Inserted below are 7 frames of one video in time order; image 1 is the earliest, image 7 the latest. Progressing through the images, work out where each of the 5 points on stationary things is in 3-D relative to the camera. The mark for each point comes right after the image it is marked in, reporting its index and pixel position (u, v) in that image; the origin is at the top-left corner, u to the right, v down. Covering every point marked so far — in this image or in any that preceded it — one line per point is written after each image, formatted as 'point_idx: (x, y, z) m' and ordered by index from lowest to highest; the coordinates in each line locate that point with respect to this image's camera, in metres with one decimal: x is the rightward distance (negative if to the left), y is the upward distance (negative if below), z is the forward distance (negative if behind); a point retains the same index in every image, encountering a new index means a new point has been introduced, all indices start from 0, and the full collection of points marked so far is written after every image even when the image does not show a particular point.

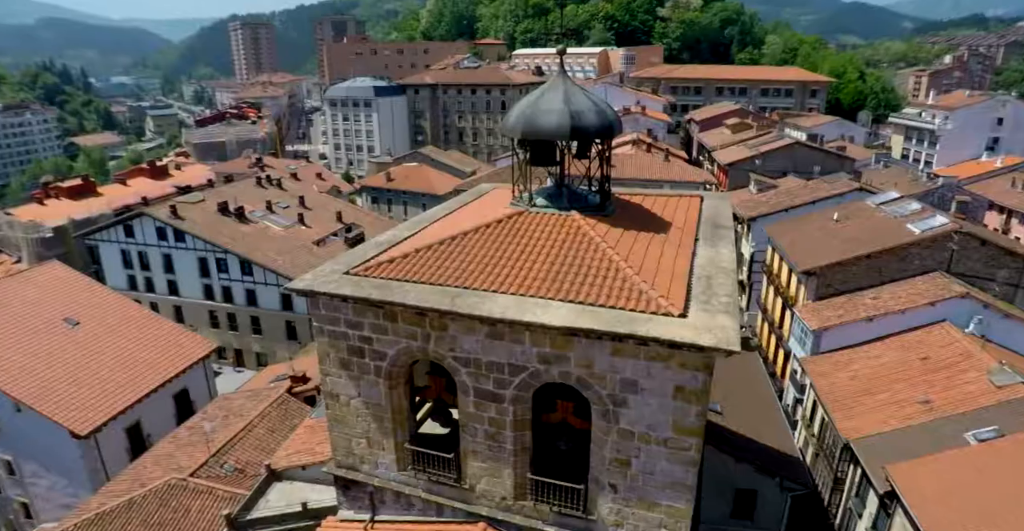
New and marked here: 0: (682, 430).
0: (+1.8, -1.7, +6.5) m
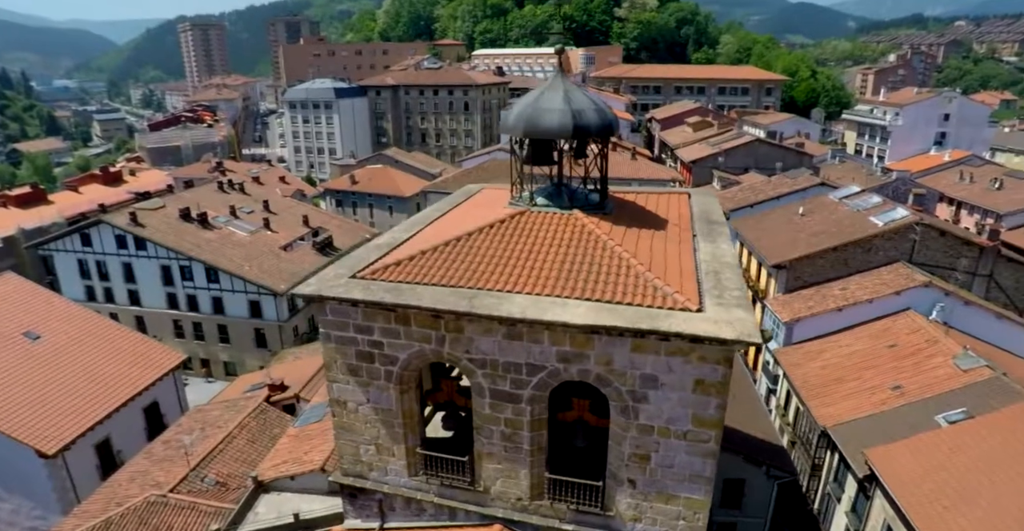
0: (+2.0, -1.6, +6.5) m
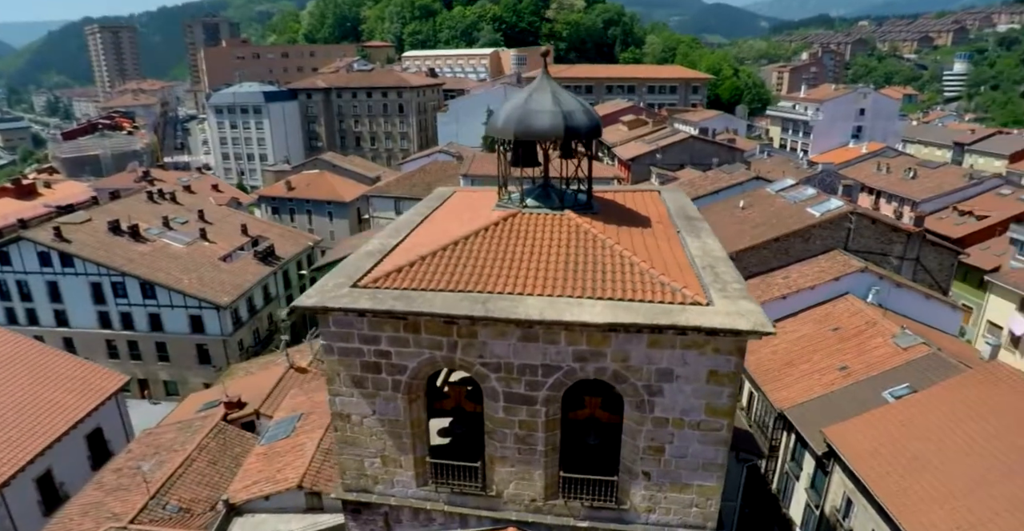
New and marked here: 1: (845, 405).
0: (+2.2, -1.6, +6.7) m
1: (+9.2, -3.9, +17.3) m
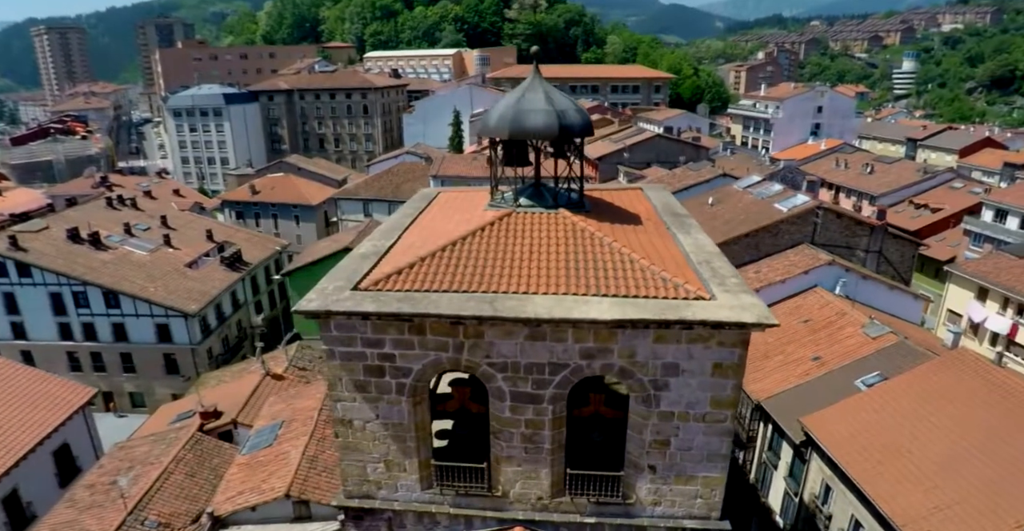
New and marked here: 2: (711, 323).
0: (+2.3, -1.5, +6.8) m
1: (+8.7, -3.7, +17.8) m
2: (+2.0, -0.6, +6.3) m
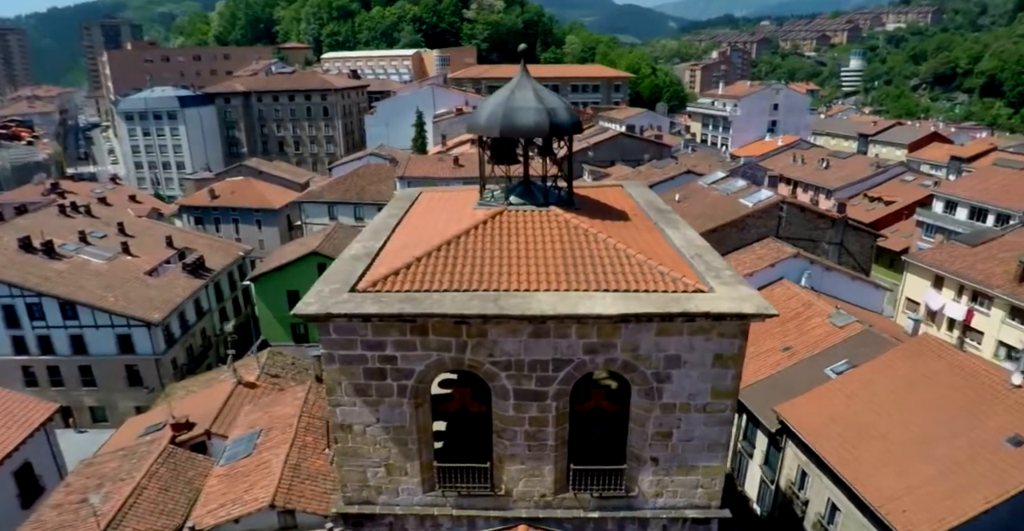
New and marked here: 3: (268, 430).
0: (+2.3, -1.4, +6.9) m
1: (+8.2, -3.4, +18.3) m
2: (+2.1, -0.5, +6.4) m
3: (-5.8, -3.9, +14.9) m
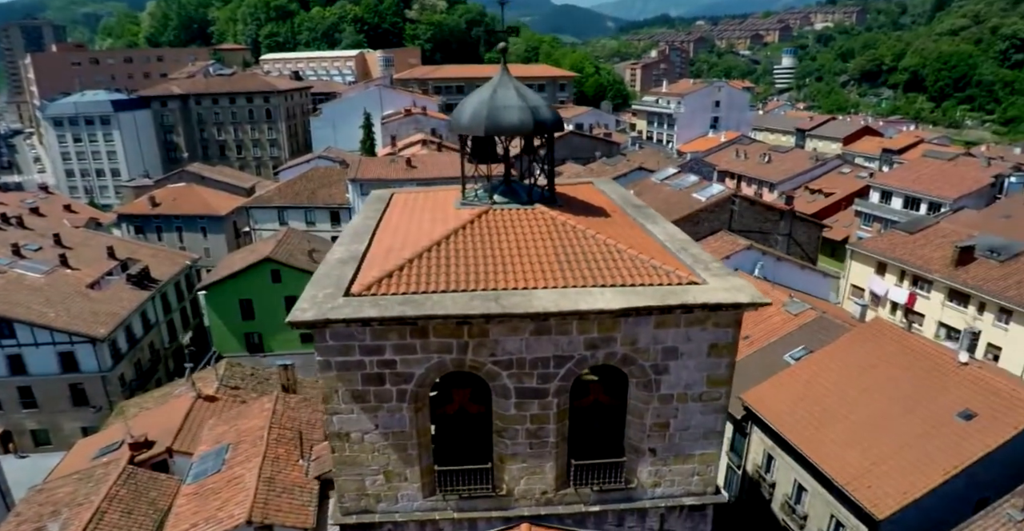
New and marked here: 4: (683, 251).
0: (+2.3, -1.3, +7.1) m
1: (+7.3, -3.2, +18.9) m
2: (+2.1, -0.4, +6.6) m
3: (-6.3, -4.1, +14.4) m
4: (+2.2, +0.2, +8.2) m
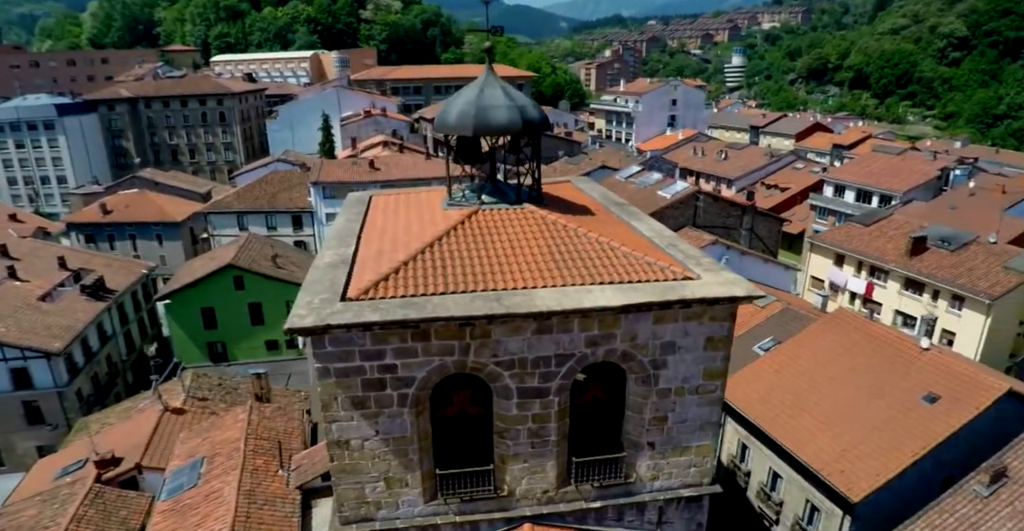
0: (+2.3, -1.3, +7.3) m
1: (+6.6, -3.0, +19.3) m
2: (+2.1, -0.4, +6.7) m
3: (-6.7, -4.3, +14.0) m
4: (+2.1, +0.3, +8.4) m
